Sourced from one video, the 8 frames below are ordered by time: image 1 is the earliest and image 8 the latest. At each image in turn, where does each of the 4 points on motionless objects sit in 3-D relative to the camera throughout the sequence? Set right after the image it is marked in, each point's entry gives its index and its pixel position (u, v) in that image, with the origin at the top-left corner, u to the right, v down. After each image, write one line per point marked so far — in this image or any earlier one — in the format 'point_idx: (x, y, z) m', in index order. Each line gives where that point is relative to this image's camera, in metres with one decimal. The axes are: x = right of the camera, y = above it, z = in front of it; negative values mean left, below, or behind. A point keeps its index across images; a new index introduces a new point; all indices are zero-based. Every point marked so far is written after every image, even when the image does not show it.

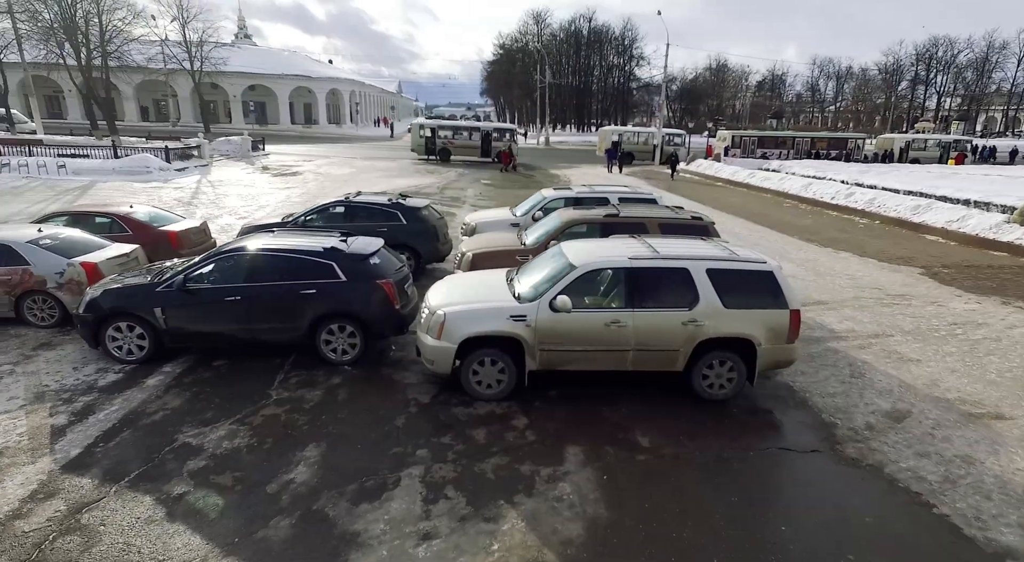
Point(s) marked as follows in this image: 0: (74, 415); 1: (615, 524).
0: (-4.3, -1.3, +5.6) m
1: (+0.7, -1.8, +4.3) m
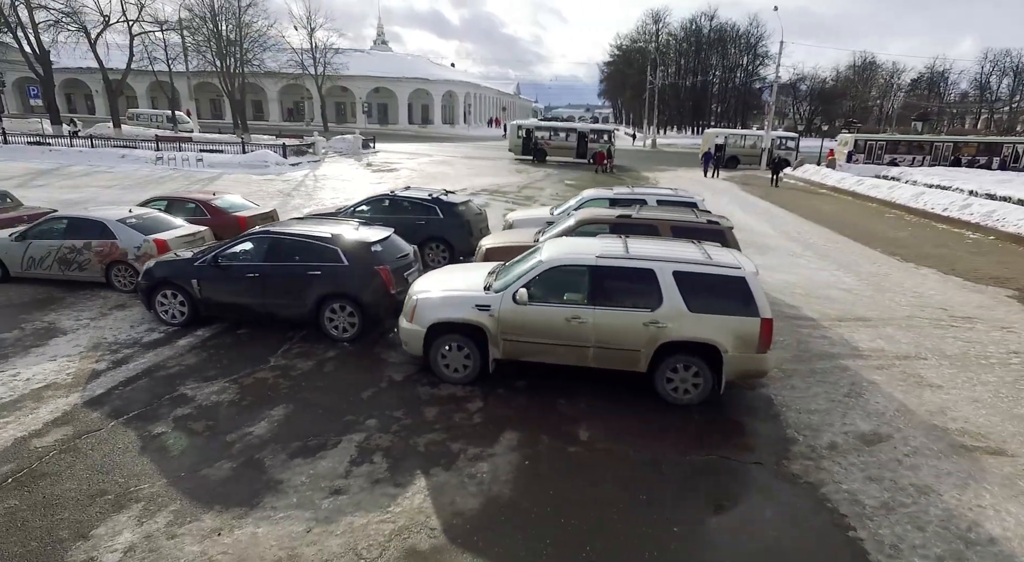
0: (-4.7, -0.9, +6.8) m
1: (0.0, -1.8, +4.5) m
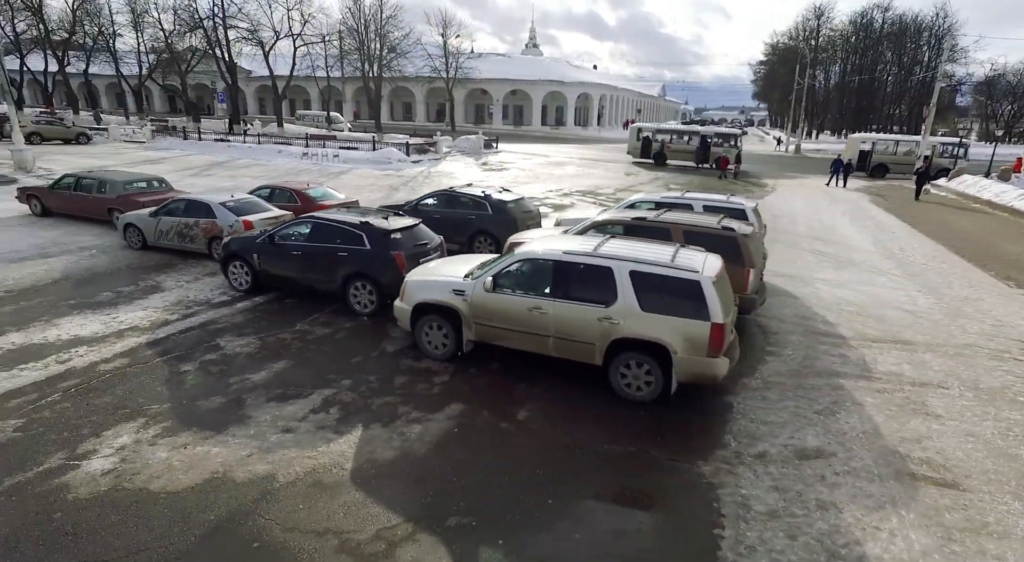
0: (-4.8, -0.5, +8.4) m
1: (-0.8, -1.6, +5.1) m
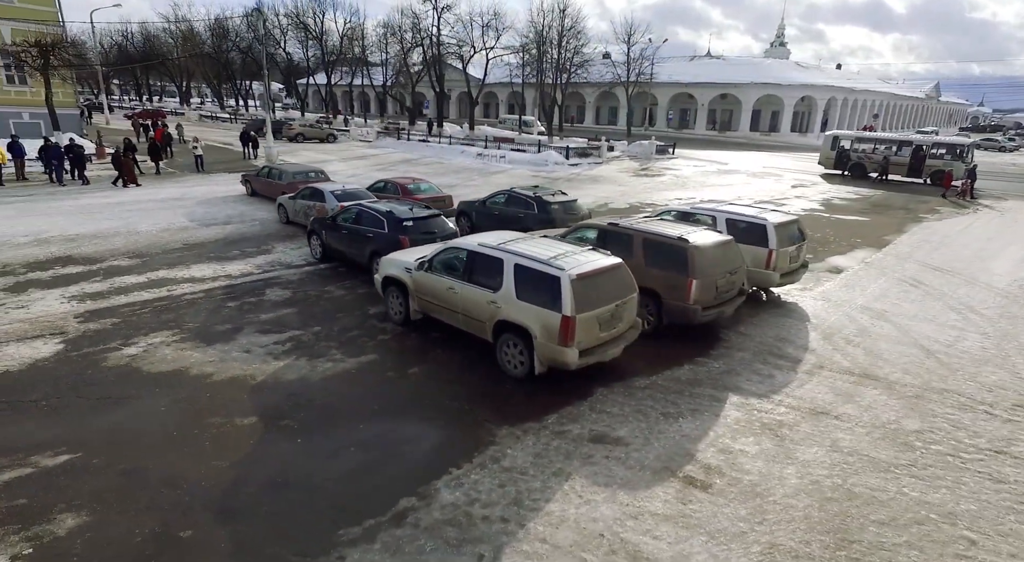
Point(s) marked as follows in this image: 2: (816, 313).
0: (-4.9, +0.2, +11.3) m
1: (-2.4, -1.2, +6.9) m
2: (+5.2, -0.5, +9.8) m
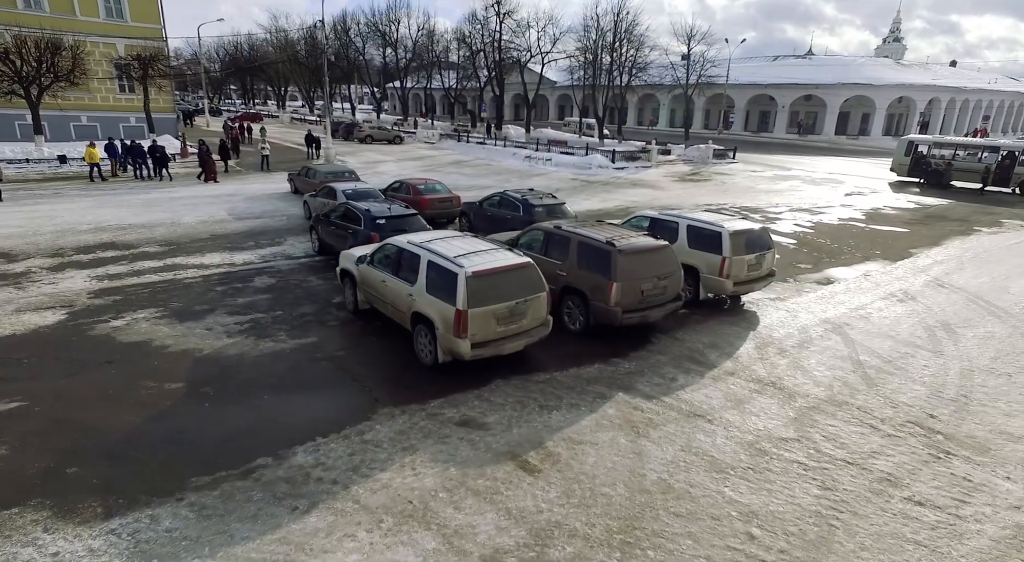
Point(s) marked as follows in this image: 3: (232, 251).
0: (-5.4, +0.4, +12.5) m
1: (-3.6, -1.1, +7.8) m
2: (+4.3, -0.7, +9.7) m
3: (-6.5, +0.7, +13.5) m
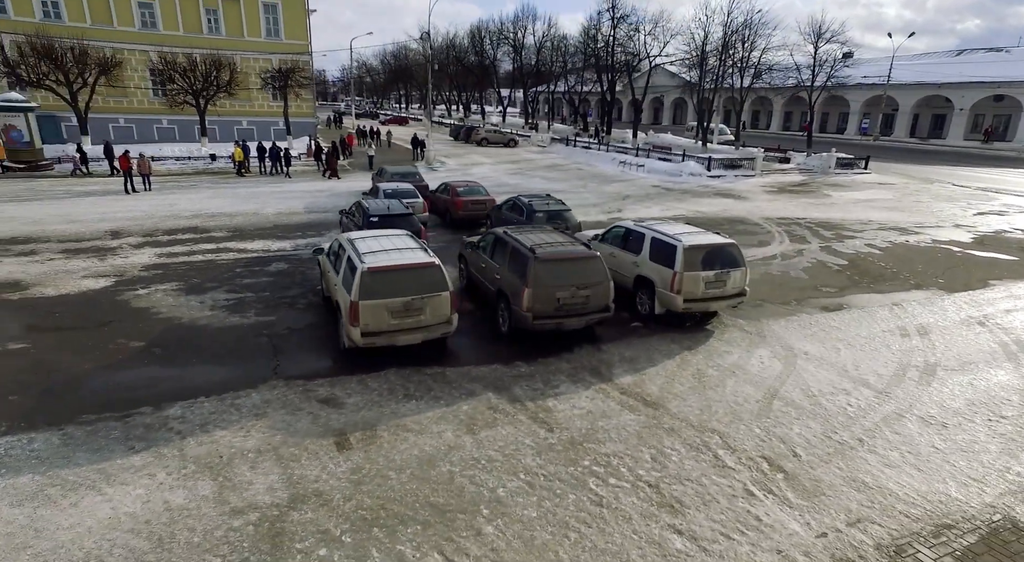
0: (-5.4, +0.8, +14.2) m
1: (-4.9, -0.8, +9.2) m
2: (+3.3, -0.9, +9.2) m
3: (-6.3, +1.1, +15.4) m
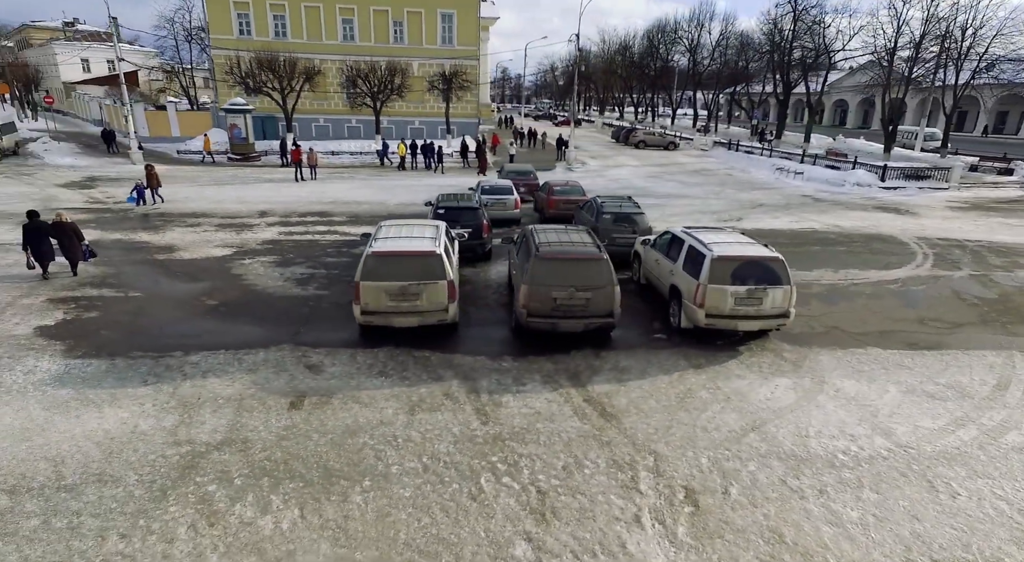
0: (-3.4, +1.2, +15.5) m
1: (-4.5, -0.3, +10.6) m
2: (+3.3, -1.2, +8.3) m
3: (-3.8, +1.6, +17.0) m
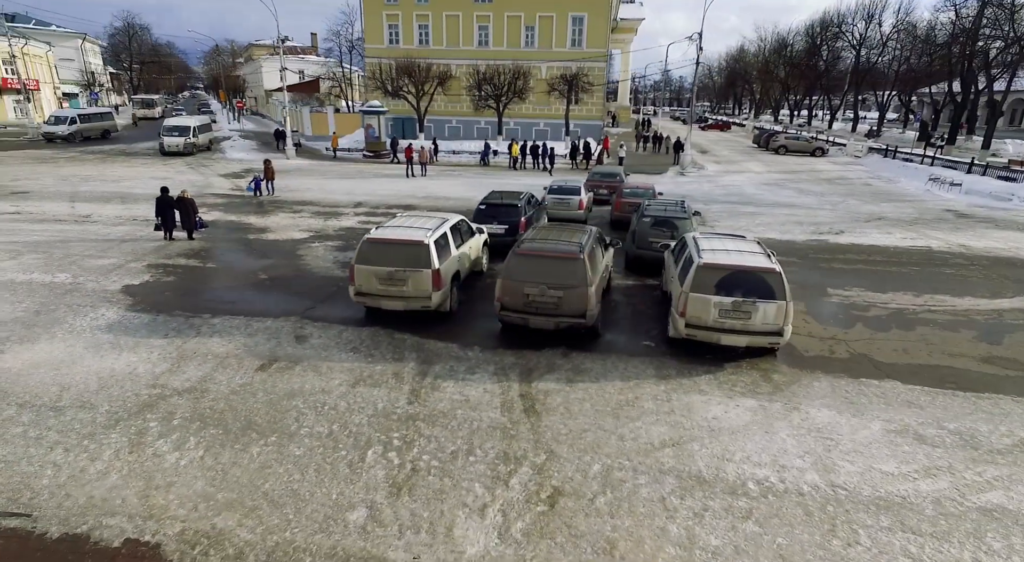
0: (-1.8, +1.4, +16.3) m
1: (-4.2, +0.1, +11.8) m
2: (+2.8, -1.3, +7.7) m
3: (-1.8, +1.8, +17.8) m
